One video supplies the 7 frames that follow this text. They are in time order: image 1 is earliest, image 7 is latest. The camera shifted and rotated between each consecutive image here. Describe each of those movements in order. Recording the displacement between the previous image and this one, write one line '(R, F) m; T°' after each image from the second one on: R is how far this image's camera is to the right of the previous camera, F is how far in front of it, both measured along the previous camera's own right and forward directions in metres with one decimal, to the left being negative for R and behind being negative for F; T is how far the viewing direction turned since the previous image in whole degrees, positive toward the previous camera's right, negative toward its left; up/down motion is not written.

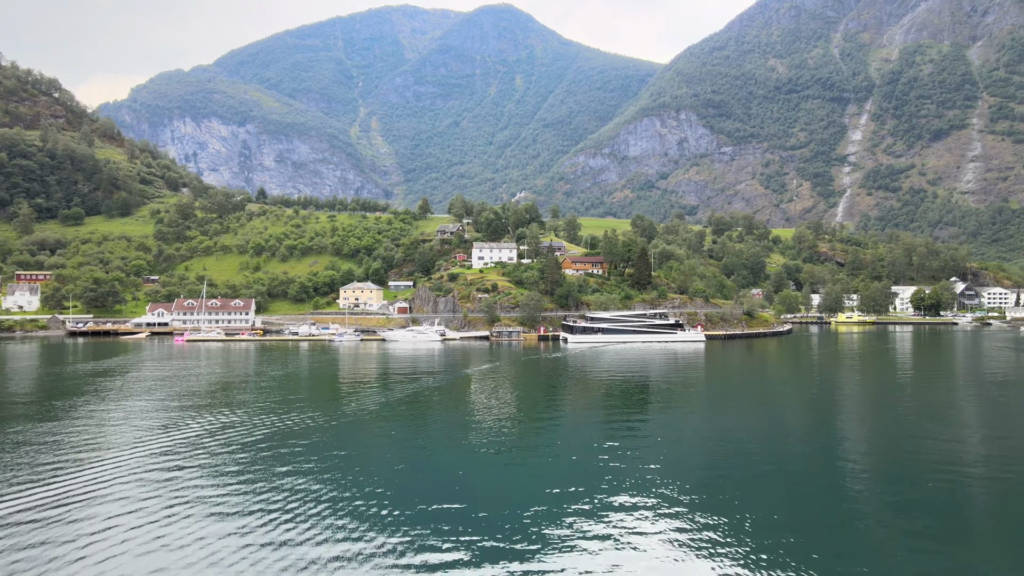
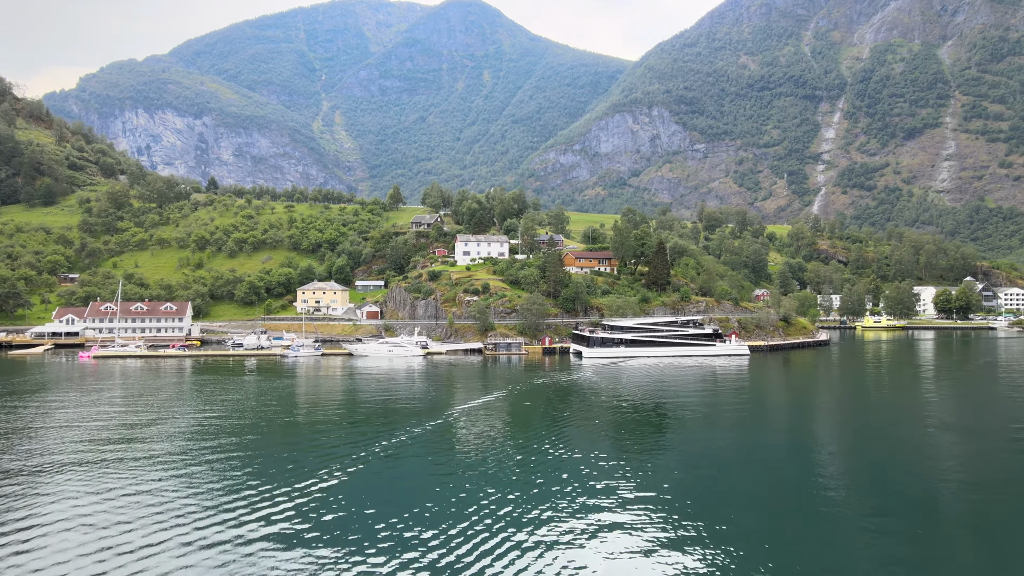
(-3.8, +20.2) m; +3°
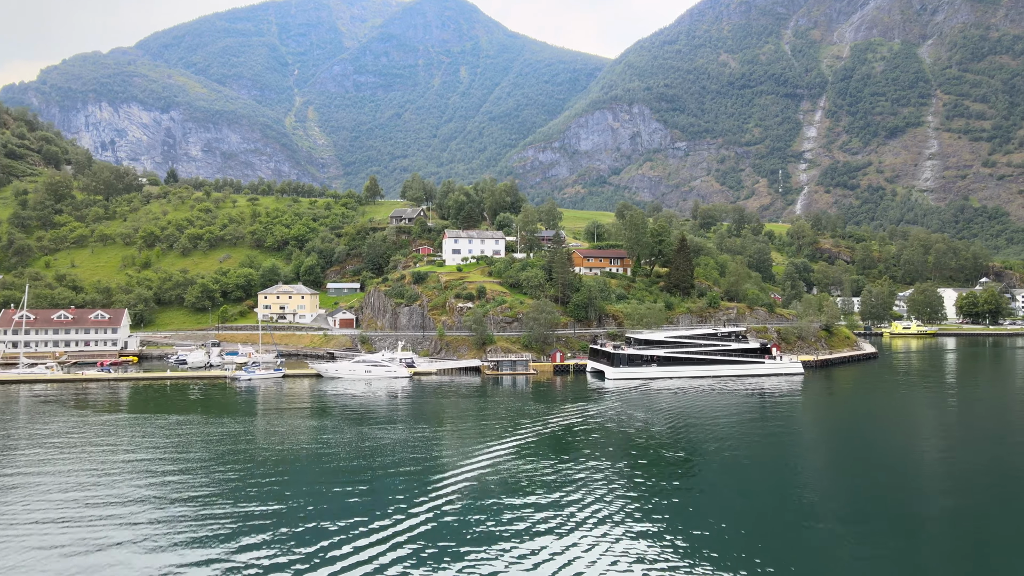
(-2.7, +15.0) m; +2°
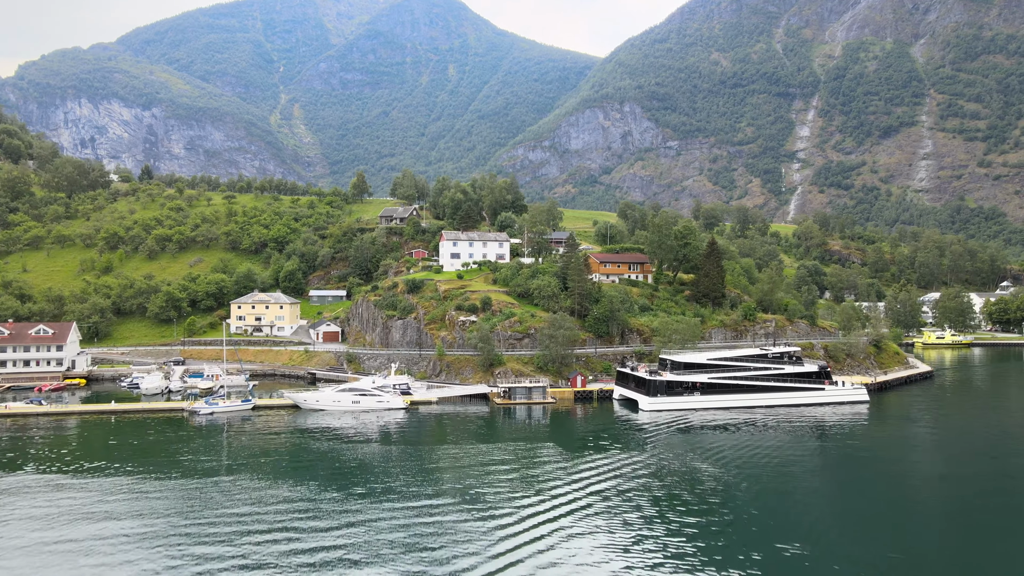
(-2.1, +10.7) m; +1°
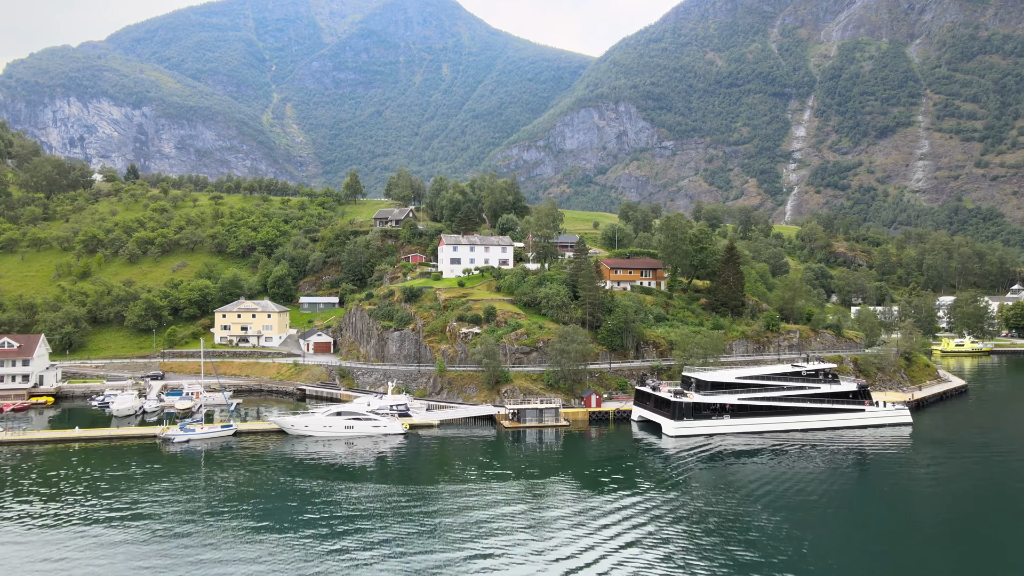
(-1.1, +5.3) m; +1°
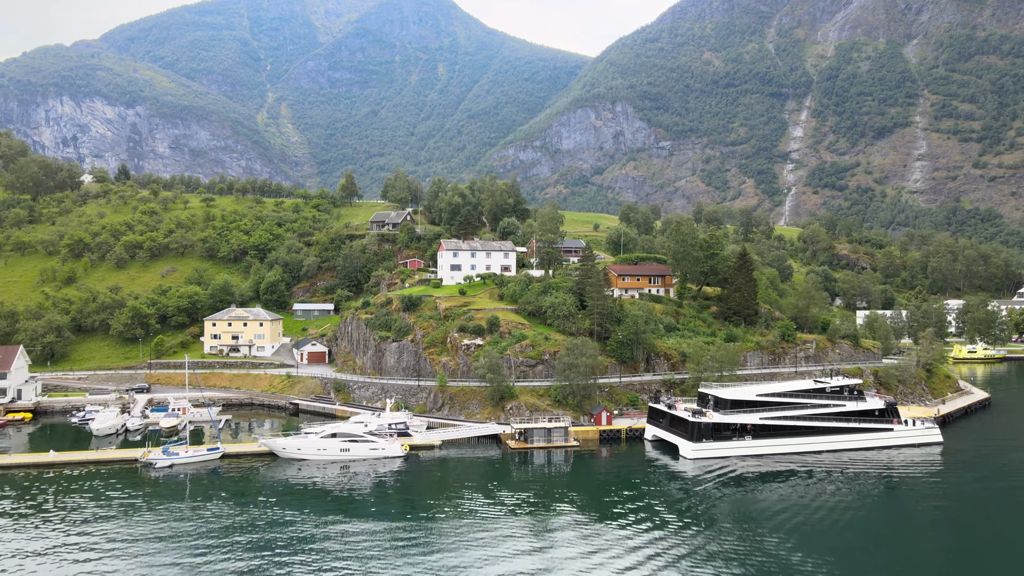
(-0.7, +3.2) m; 0°
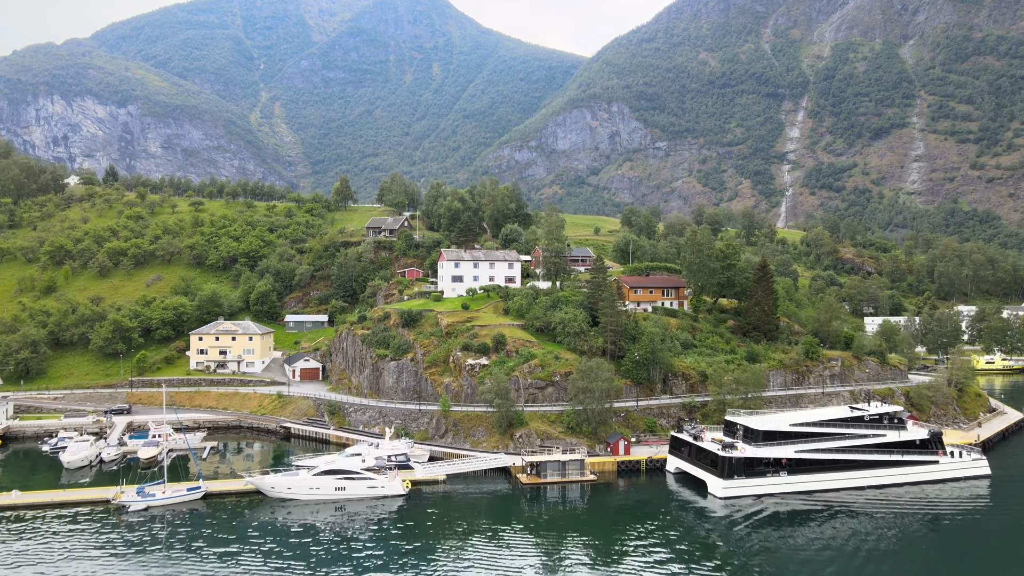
(-1.0, +4.2) m; 0°
